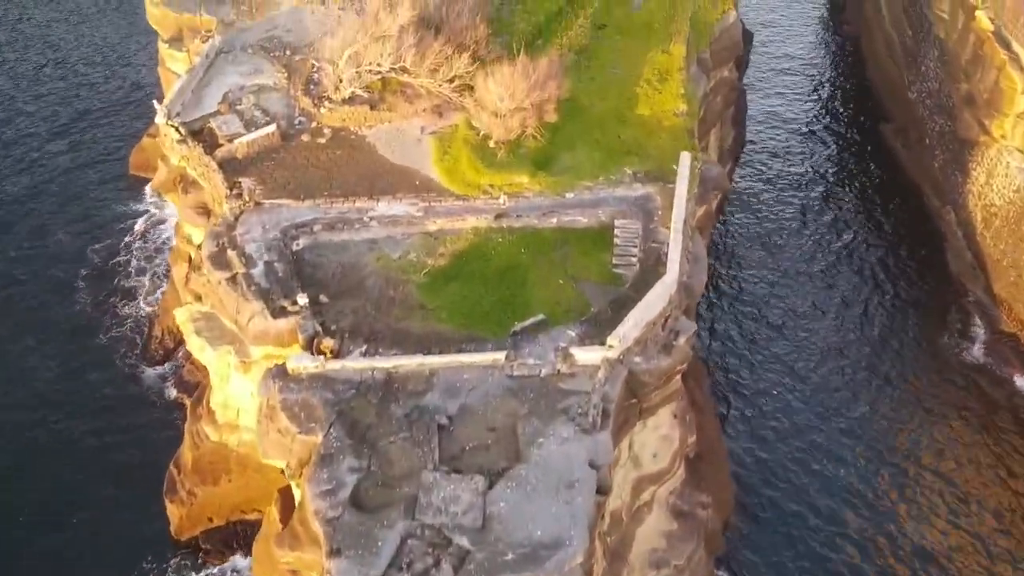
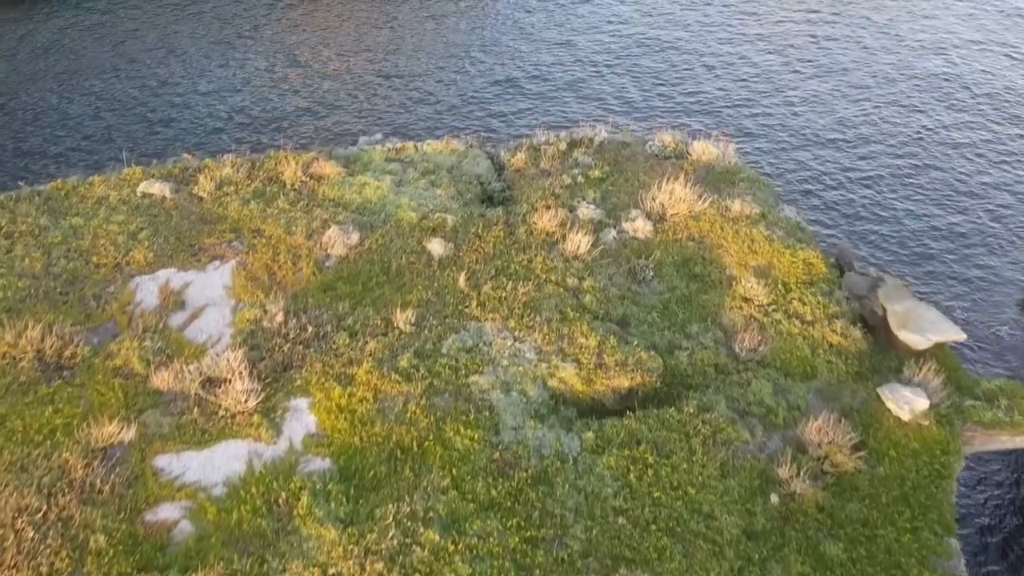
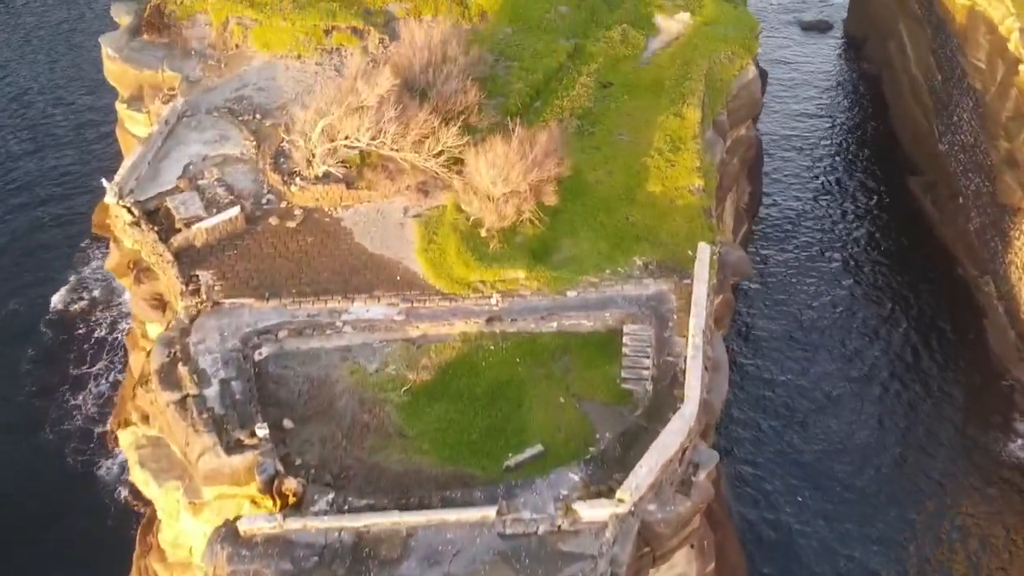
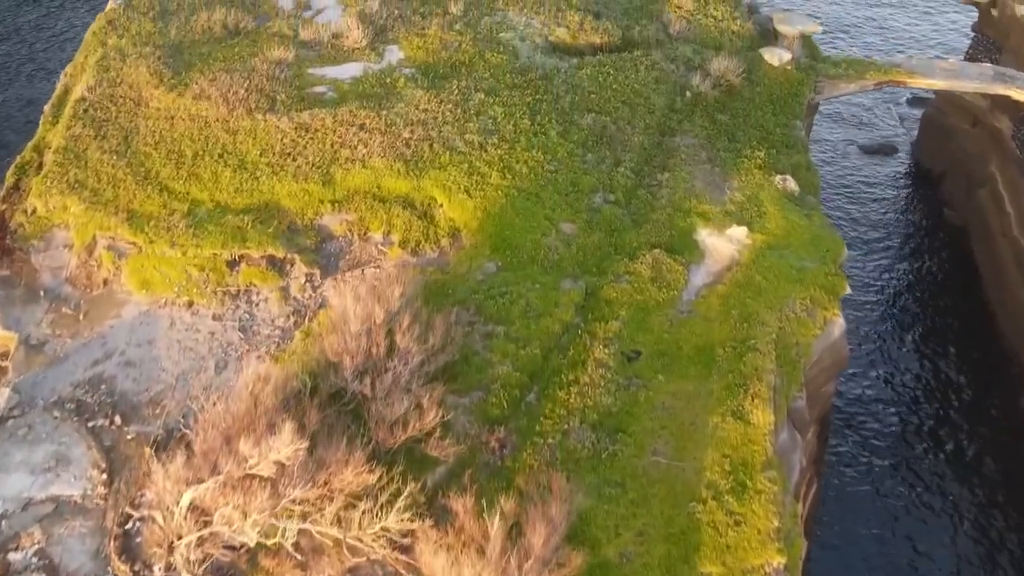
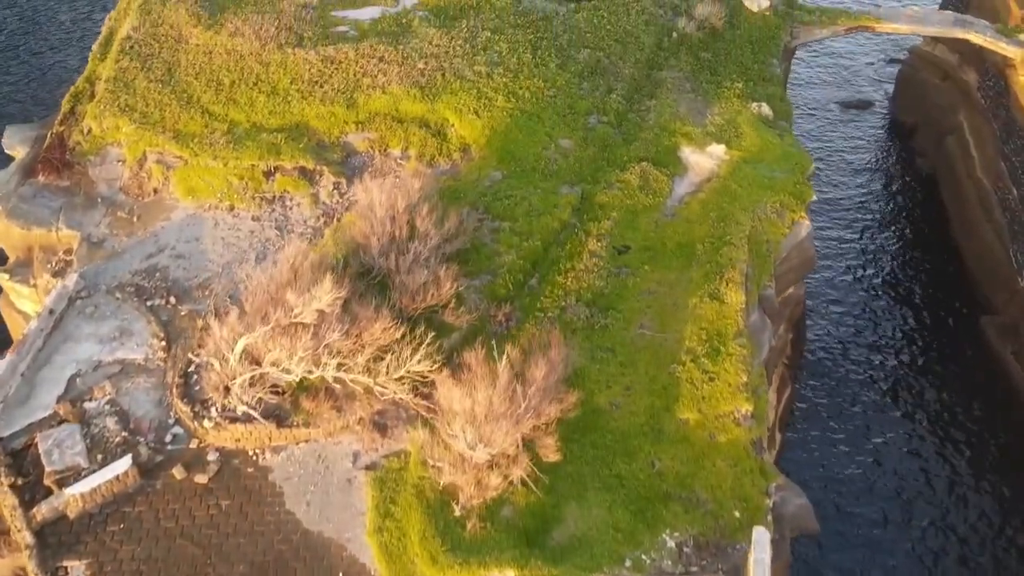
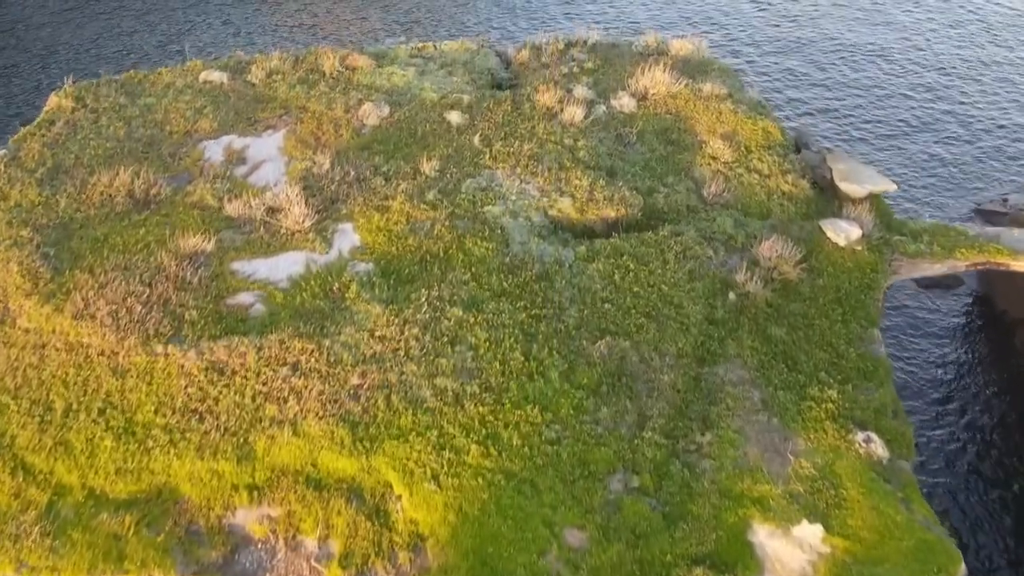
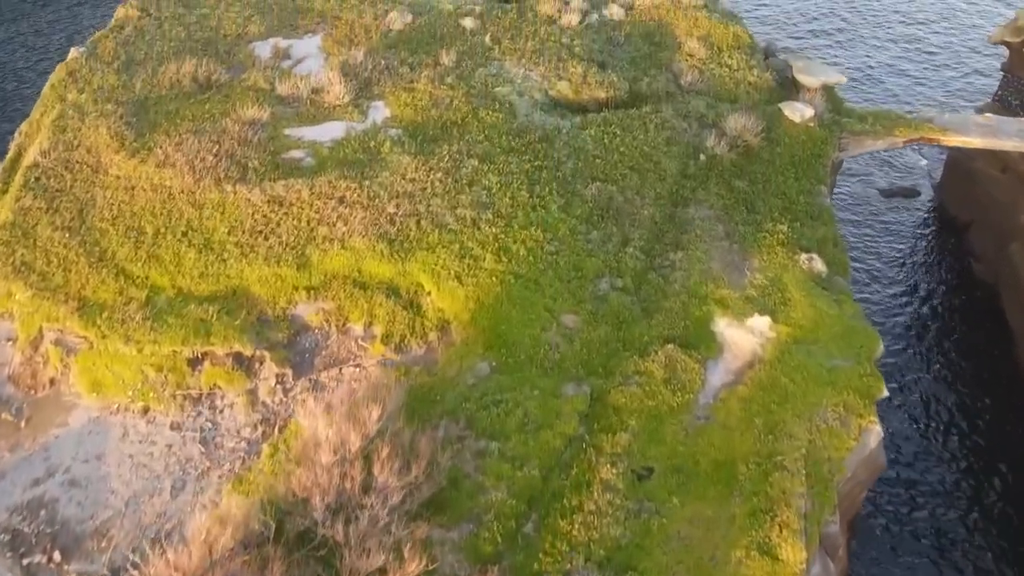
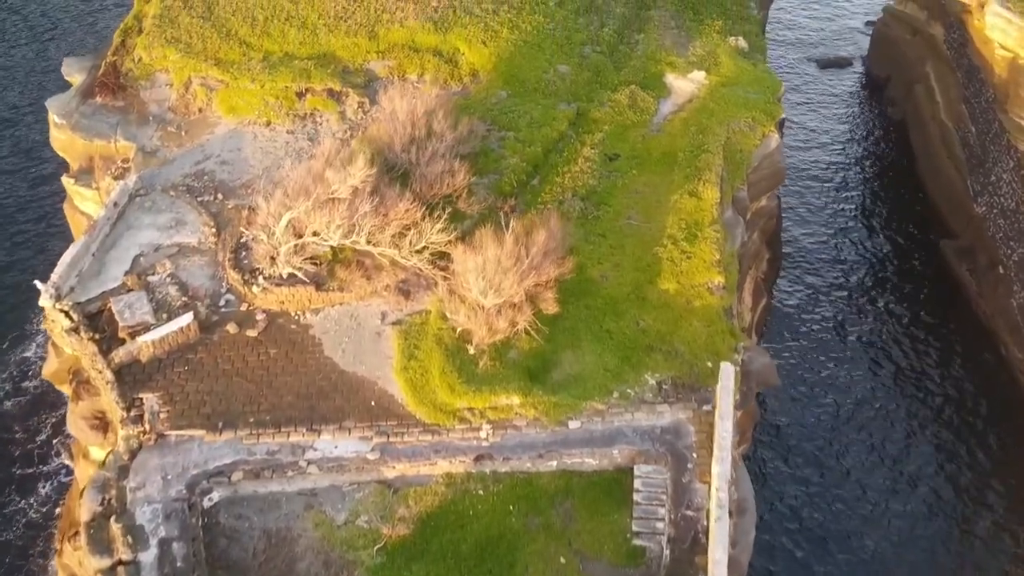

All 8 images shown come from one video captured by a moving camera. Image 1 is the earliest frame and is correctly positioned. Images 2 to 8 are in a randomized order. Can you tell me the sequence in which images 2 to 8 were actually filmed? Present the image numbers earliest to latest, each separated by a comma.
3, 8, 5, 4, 7, 6, 2
